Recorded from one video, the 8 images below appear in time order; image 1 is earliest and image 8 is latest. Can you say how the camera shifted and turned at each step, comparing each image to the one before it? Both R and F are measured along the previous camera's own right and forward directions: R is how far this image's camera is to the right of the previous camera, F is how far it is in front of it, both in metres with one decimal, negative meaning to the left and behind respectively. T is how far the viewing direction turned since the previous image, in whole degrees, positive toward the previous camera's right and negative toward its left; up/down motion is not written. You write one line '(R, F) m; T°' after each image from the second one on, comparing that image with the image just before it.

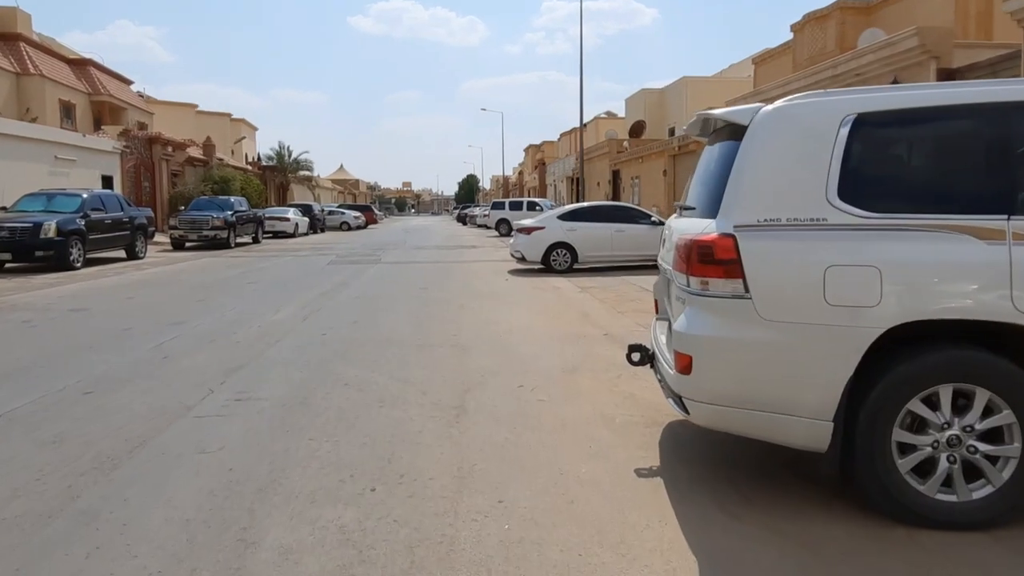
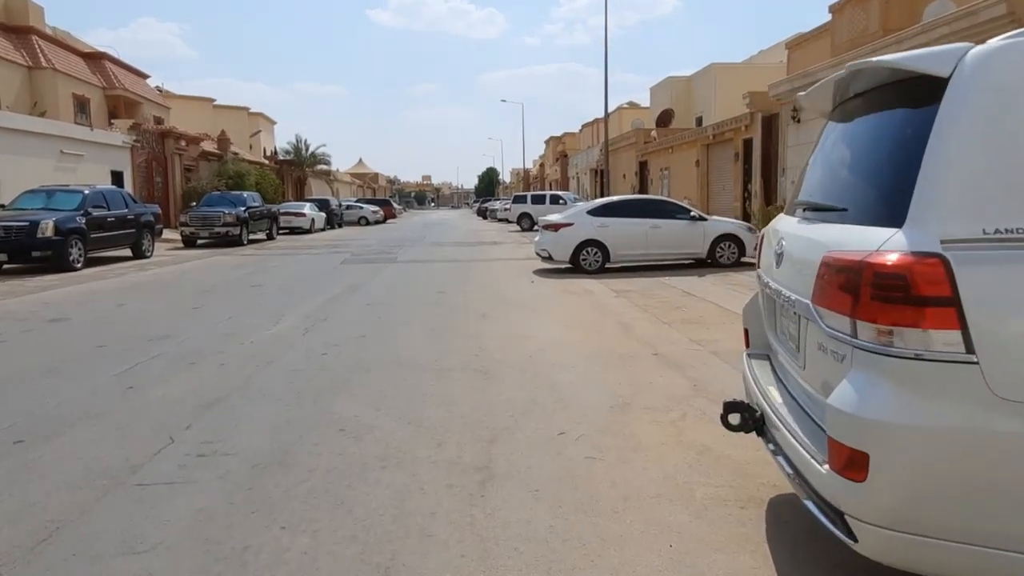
(-0.1, +1.6) m; -1°
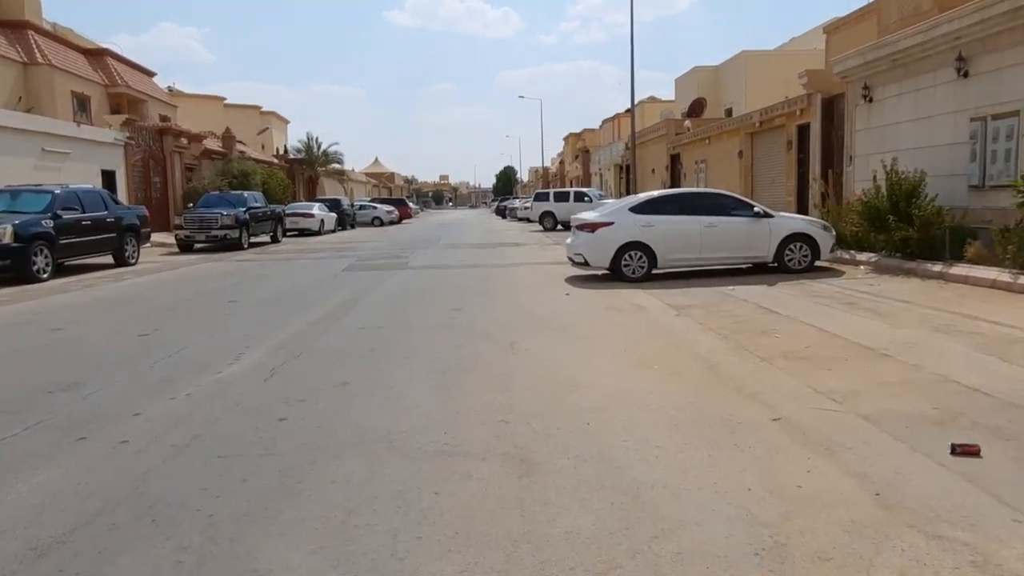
(-0.2, +2.9) m; -1°
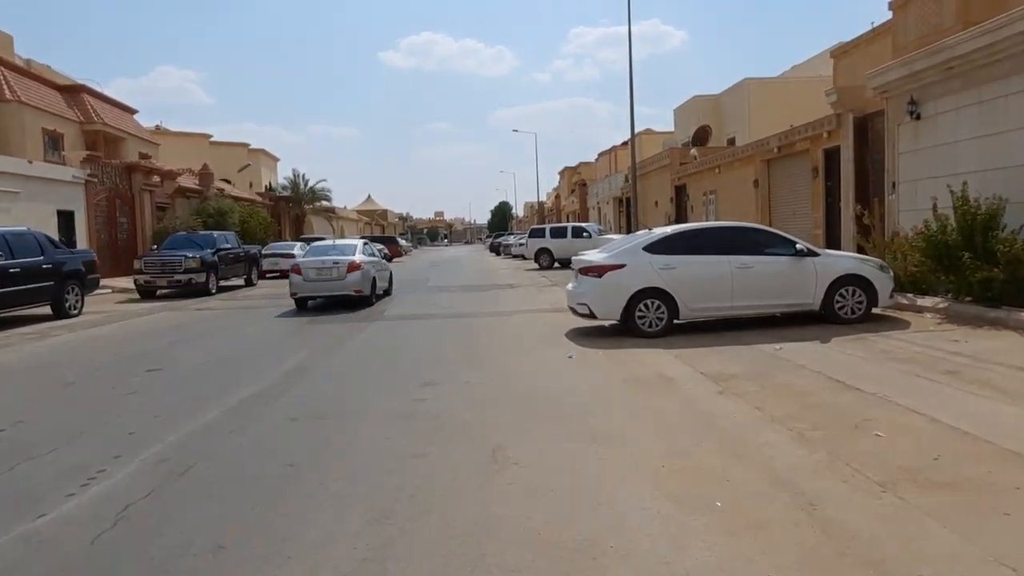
(+0.1, +2.7) m; 0°
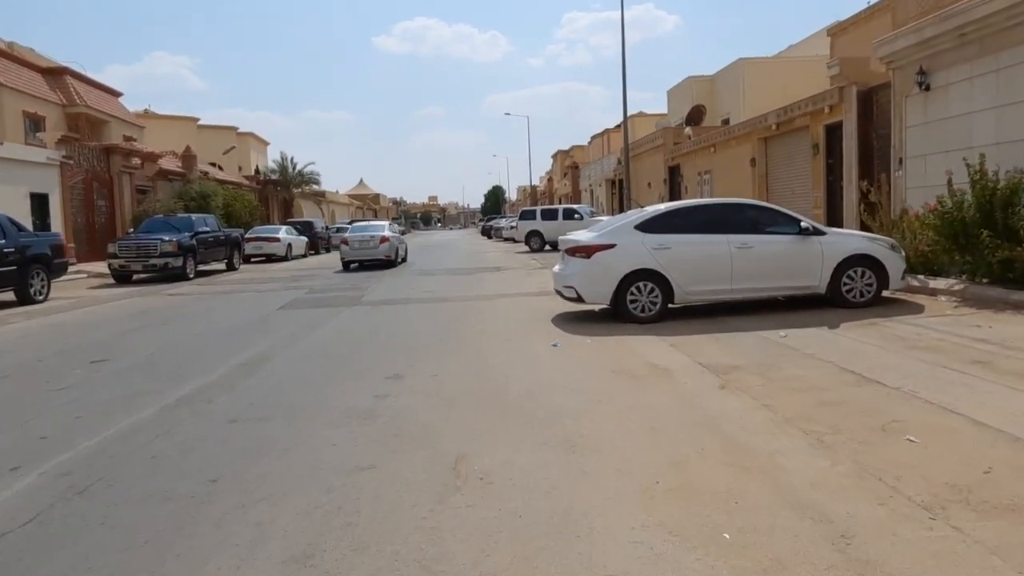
(+0.1, +1.0) m; 0°
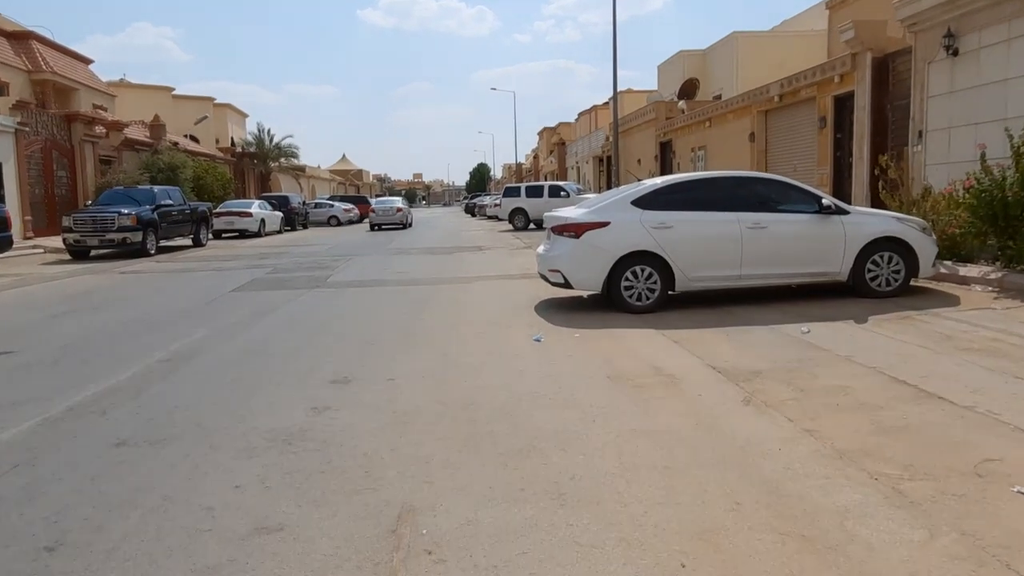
(+0.1, +1.5) m; +1°
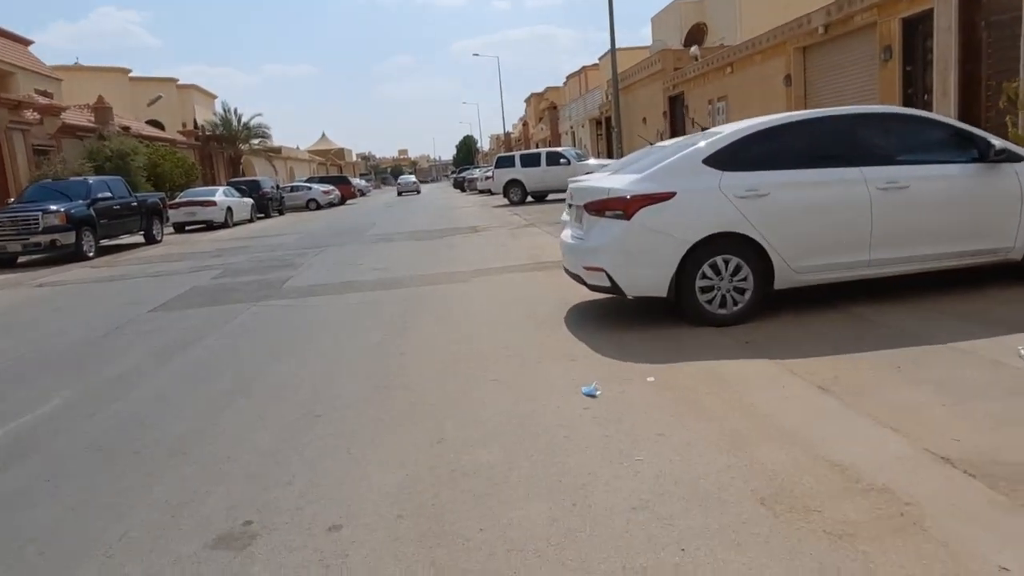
(-0.2, +3.3) m; 0°
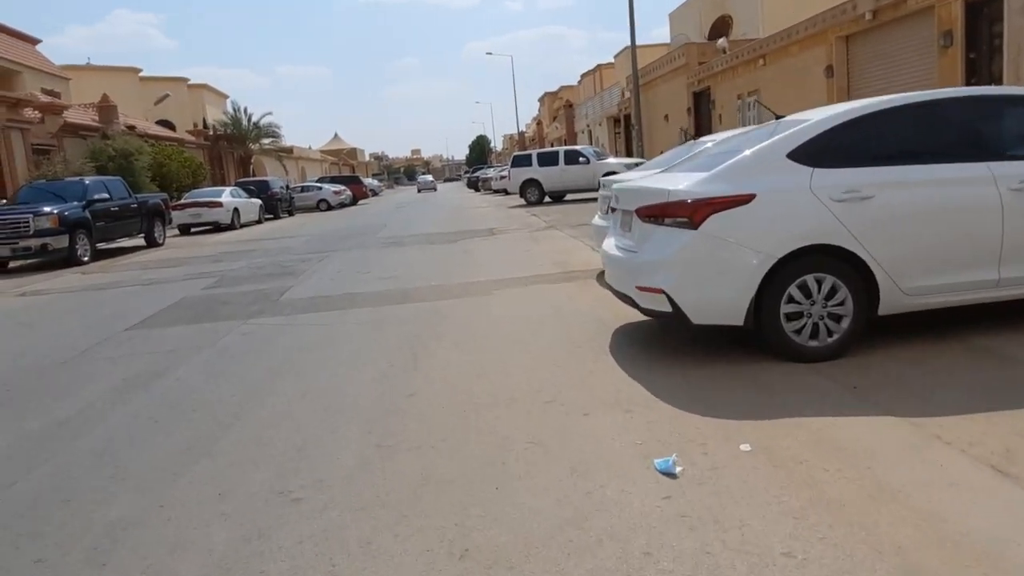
(-0.1, +1.4) m; -1°
